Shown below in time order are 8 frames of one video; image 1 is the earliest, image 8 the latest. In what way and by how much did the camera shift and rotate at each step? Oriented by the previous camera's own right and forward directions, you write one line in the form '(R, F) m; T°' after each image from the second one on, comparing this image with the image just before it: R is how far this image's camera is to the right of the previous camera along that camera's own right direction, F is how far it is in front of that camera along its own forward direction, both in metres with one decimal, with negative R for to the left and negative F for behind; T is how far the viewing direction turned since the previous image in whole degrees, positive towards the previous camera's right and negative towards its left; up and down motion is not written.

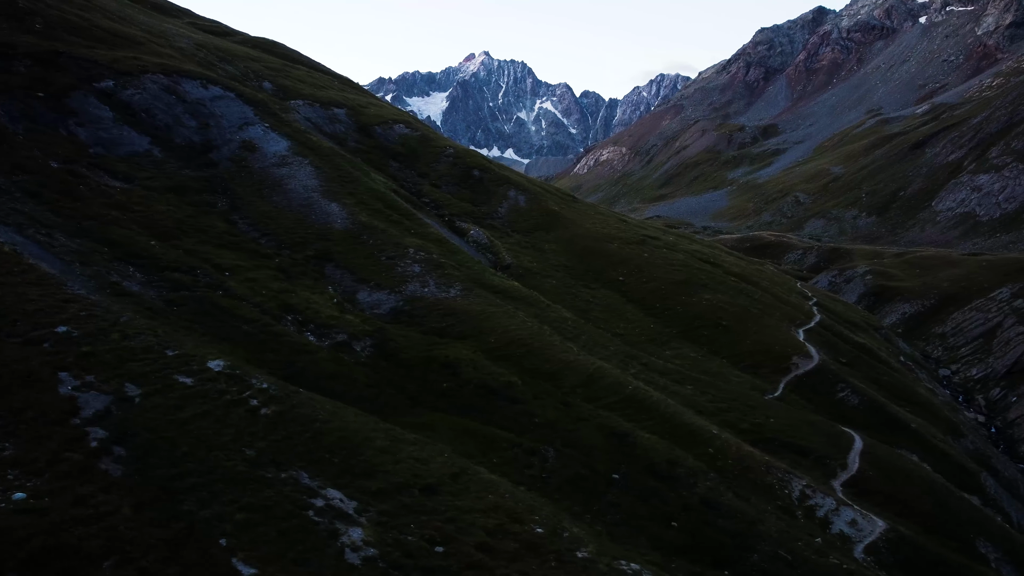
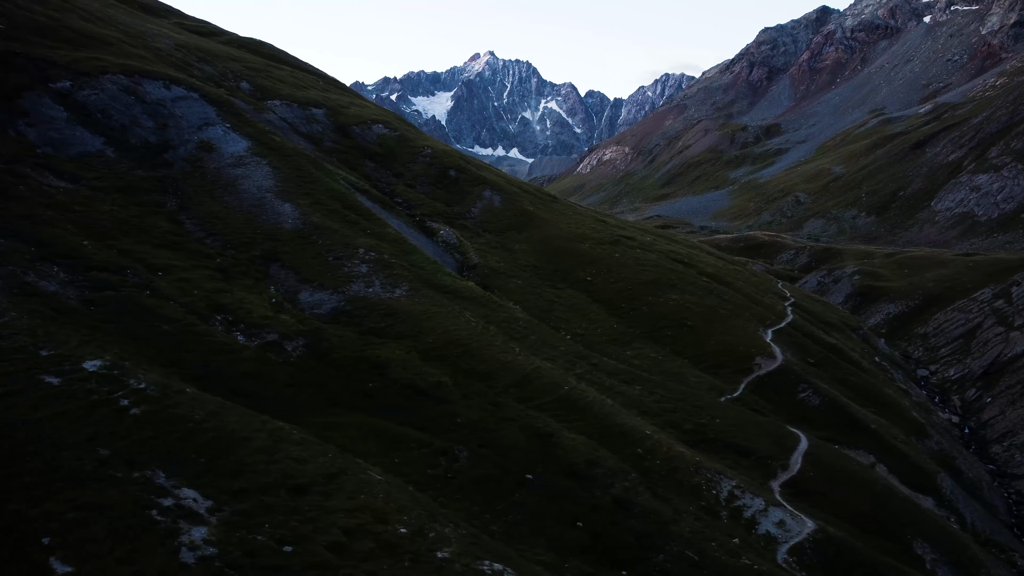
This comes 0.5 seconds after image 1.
(+4.0, -0.1) m; 0°
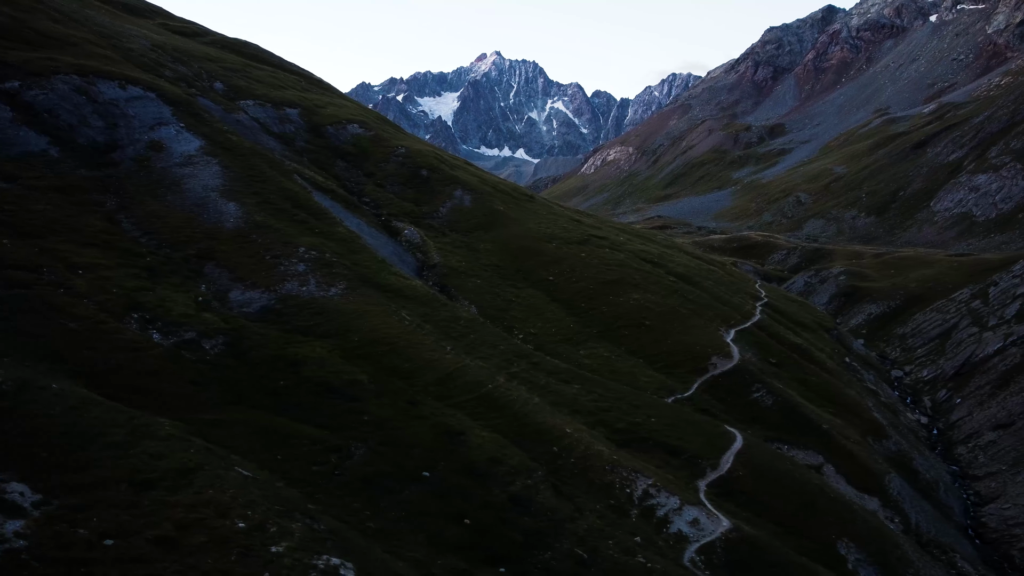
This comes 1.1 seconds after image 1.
(+4.8, -0.1) m; -1°
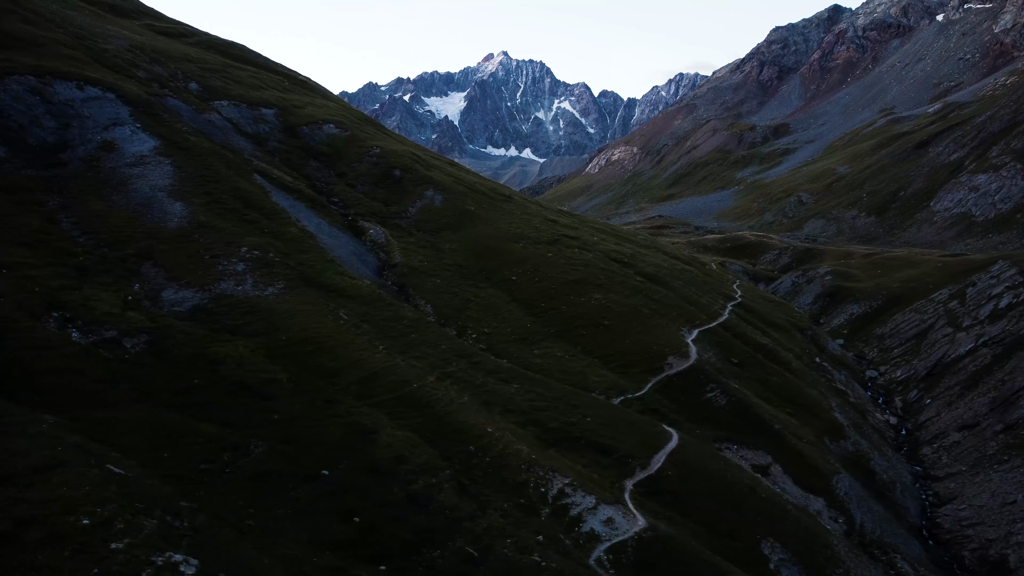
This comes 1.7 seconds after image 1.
(+4.8, -0.1) m; -1°
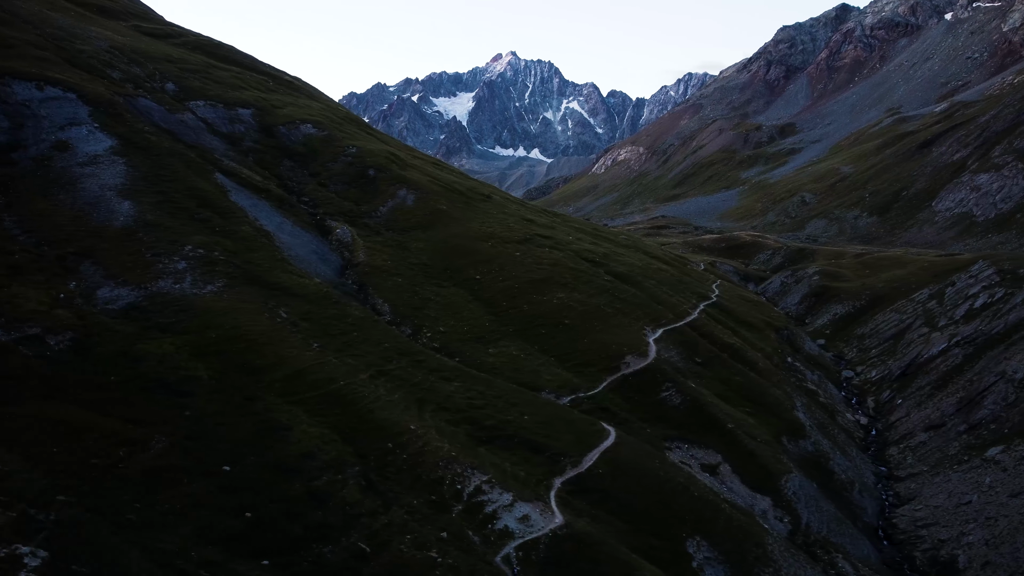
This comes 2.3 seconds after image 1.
(+4.8, -0.1) m; -1°
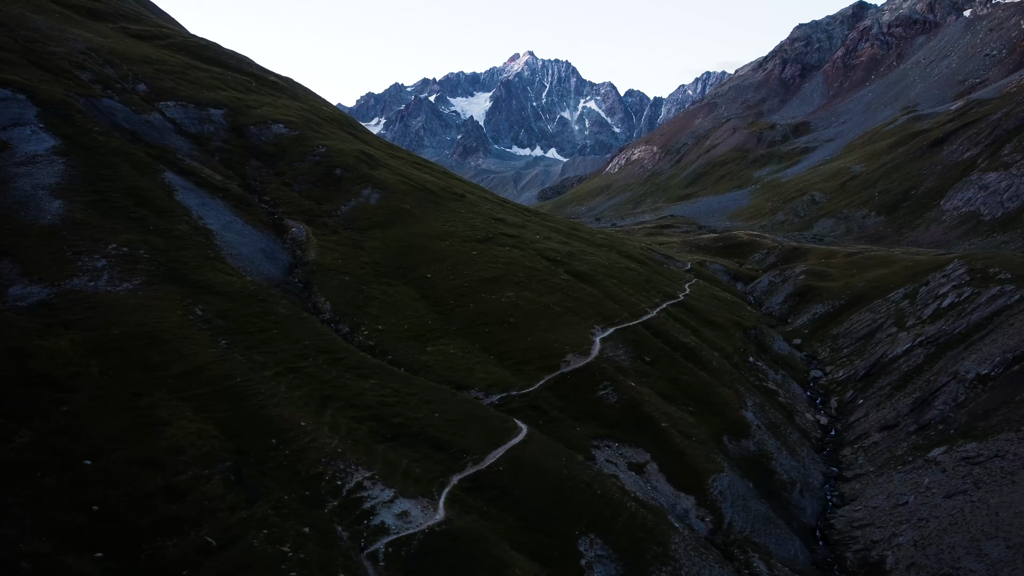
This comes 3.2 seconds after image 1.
(+7.2, -0.1) m; -1°
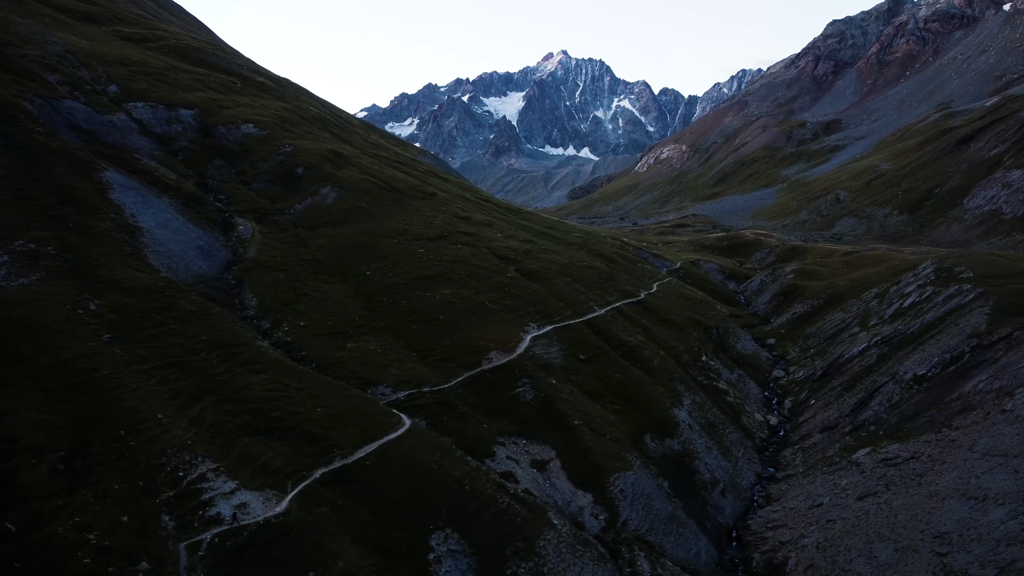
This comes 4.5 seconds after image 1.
(+10.4, 0.0) m; -3°
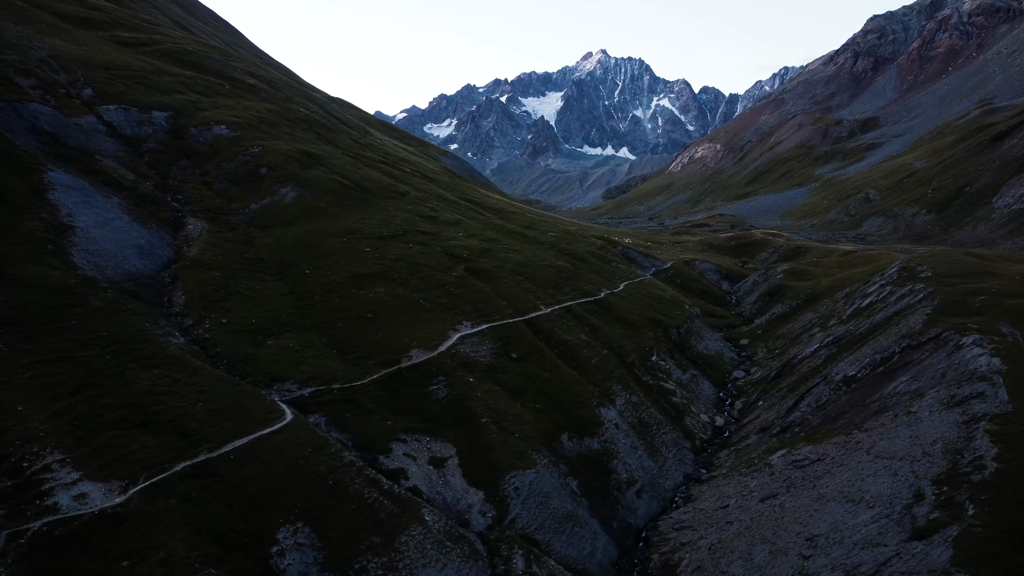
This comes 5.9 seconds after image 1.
(+11.2, +0.1) m; -3°
